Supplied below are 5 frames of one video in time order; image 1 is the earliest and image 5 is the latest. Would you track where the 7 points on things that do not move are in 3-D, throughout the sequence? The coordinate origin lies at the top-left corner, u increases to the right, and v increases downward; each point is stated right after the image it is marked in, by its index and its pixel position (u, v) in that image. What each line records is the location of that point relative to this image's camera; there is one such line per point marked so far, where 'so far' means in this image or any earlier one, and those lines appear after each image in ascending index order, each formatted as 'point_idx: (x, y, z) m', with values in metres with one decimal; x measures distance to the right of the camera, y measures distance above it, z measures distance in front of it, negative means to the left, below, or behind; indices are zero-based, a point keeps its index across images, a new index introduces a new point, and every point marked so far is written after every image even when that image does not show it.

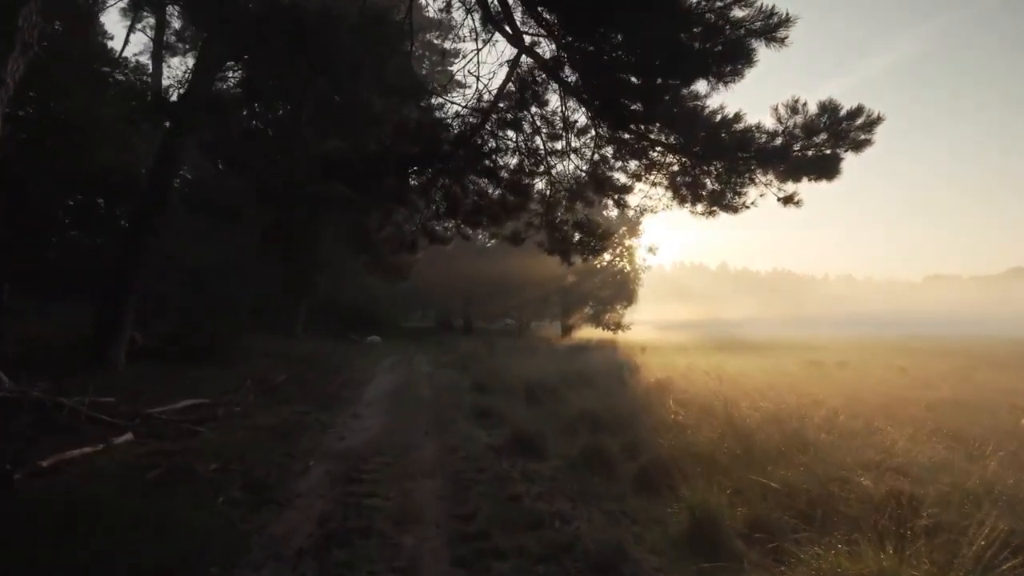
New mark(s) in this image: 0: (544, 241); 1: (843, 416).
0: (+2.3, +3.2, +11.0) m
1: (+26.6, -10.4, +13.6) m
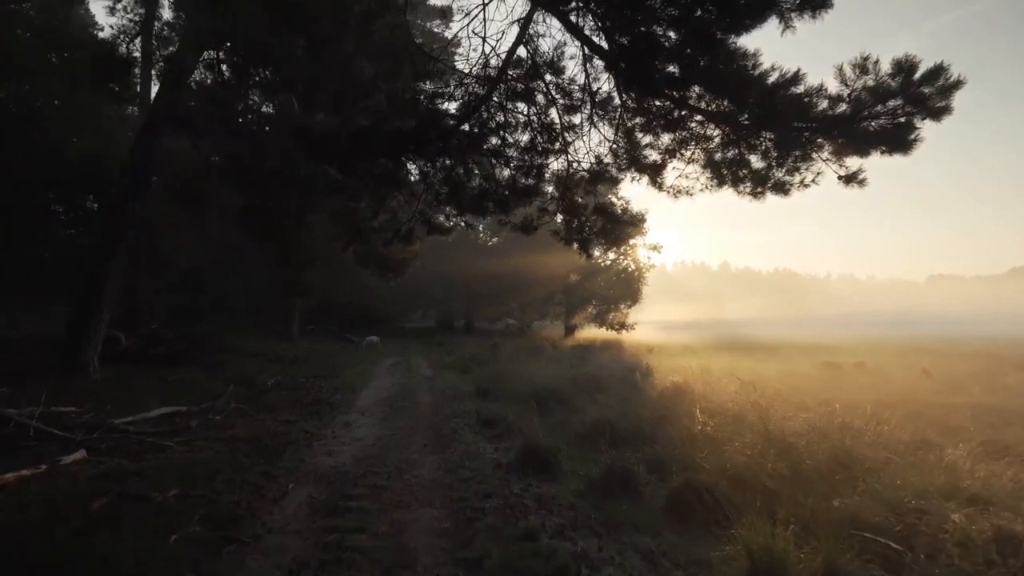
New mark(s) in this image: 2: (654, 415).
0: (+2.8, +3.4, +9.7) m
1: (+27.2, -10.1, +12.2) m
2: (+10.9, -9.8, +12.9) m
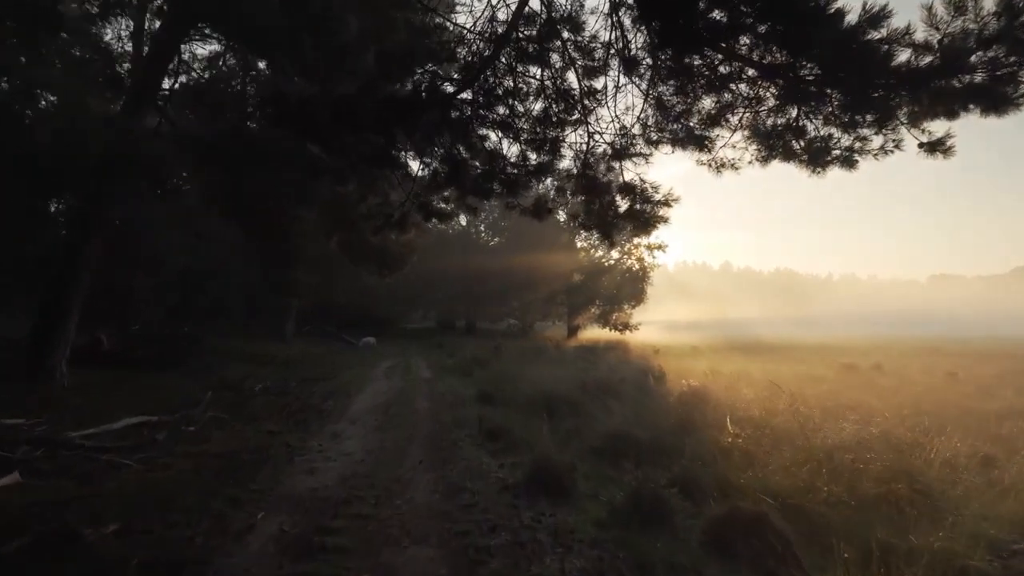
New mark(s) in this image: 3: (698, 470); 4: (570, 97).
0: (+3.3, +3.8, +8.4) m
1: (+27.6, -9.8, +10.9) m
2: (+11.4, -9.4, +11.6) m
3: (+9.4, -9.4, +8.6) m
4: (+2.6, +8.6, +7.6) m
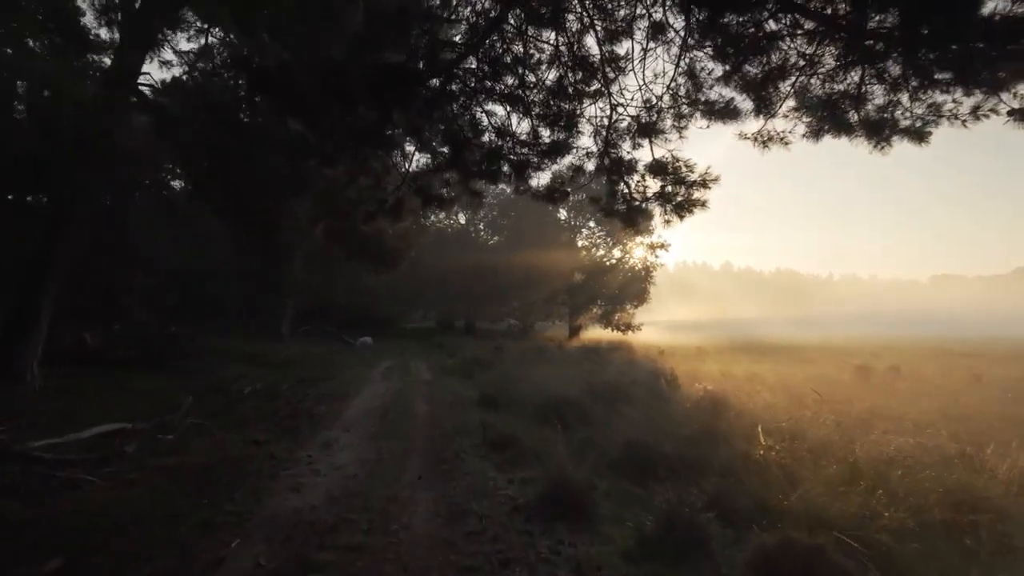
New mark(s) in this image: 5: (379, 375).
0: (+3.7, +4.0, +7.5) m
1: (+28.1, -9.6, +9.9) m
2: (+11.8, -9.2, +10.6) m
3: (+9.9, -9.1, +7.6) m
4: (+3.0, +8.9, +6.7) m
5: (-15.8, -10.4, +19.8) m
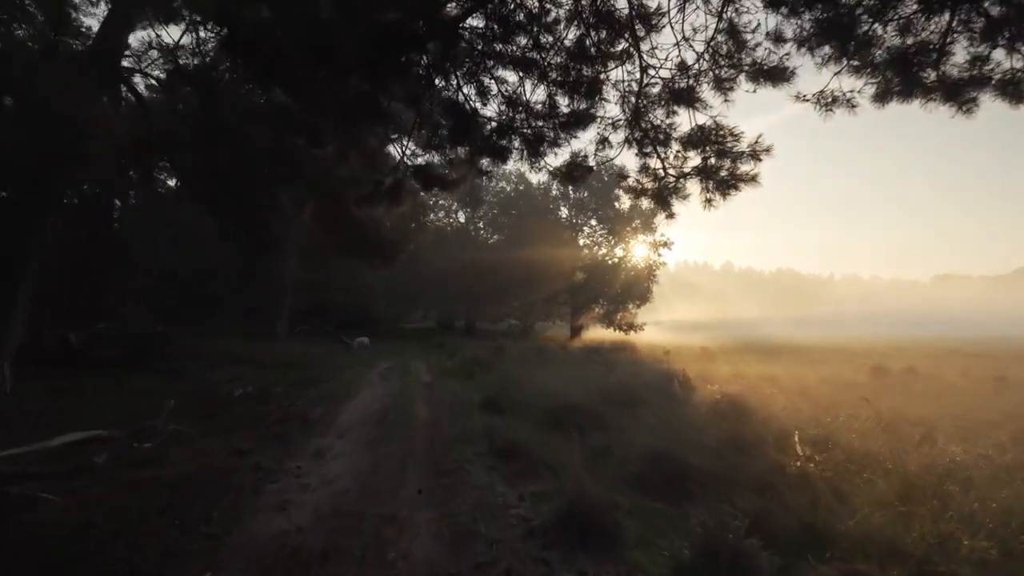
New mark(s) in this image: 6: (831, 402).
0: (+4.2, +4.3, +6.6) m
1: (+28.6, -9.3, +9.0) m
2: (+12.3, -8.9, +9.7) m
3: (+10.4, -8.8, +6.7) m
4: (+3.5, +9.2, +5.8) m
5: (-15.3, -10.1, +18.9) m
6: (+31.8, -11.1, +16.6) m
